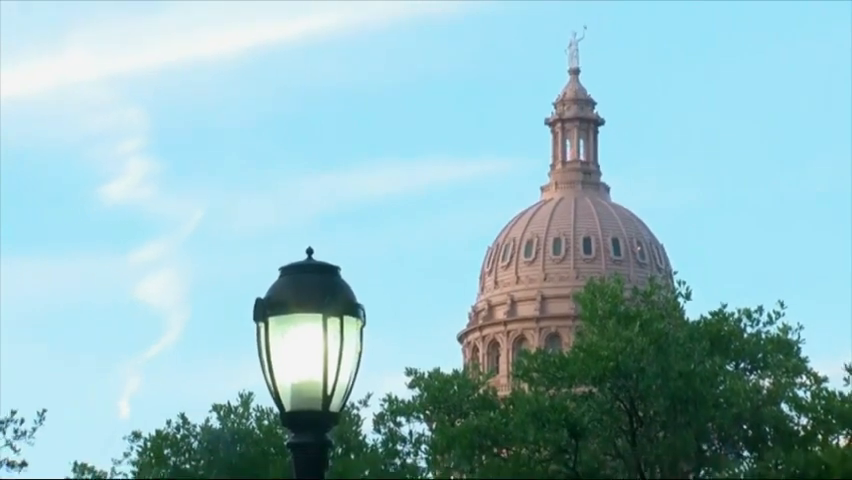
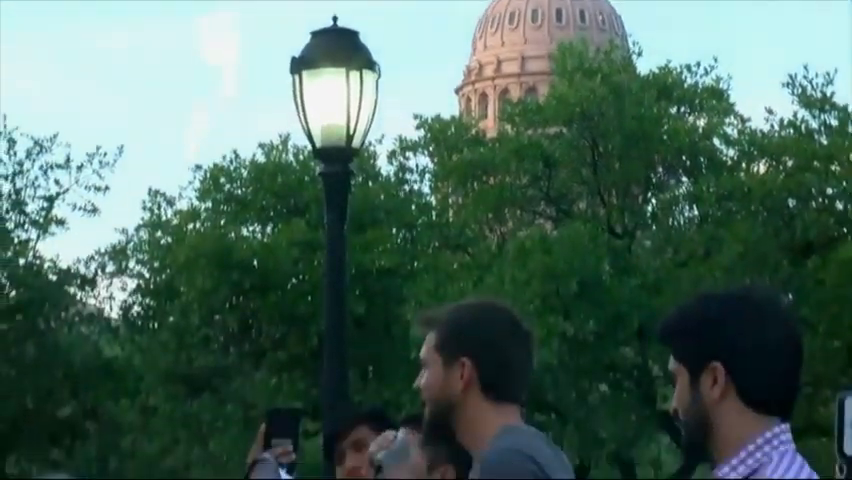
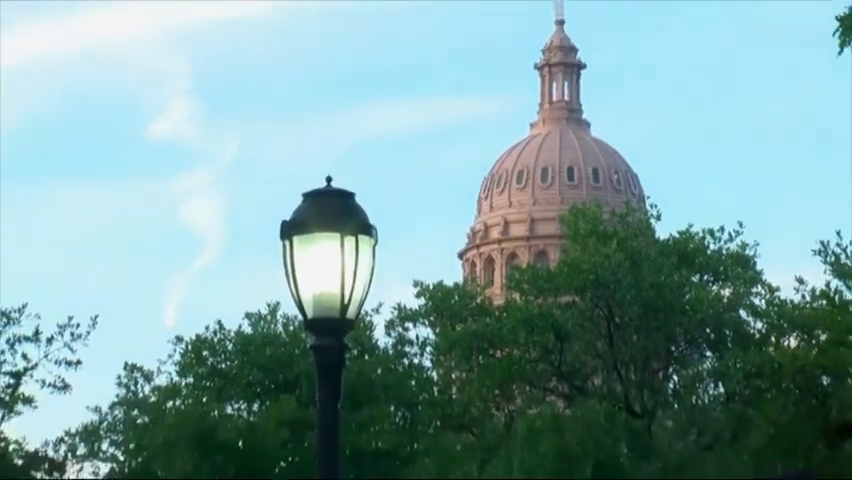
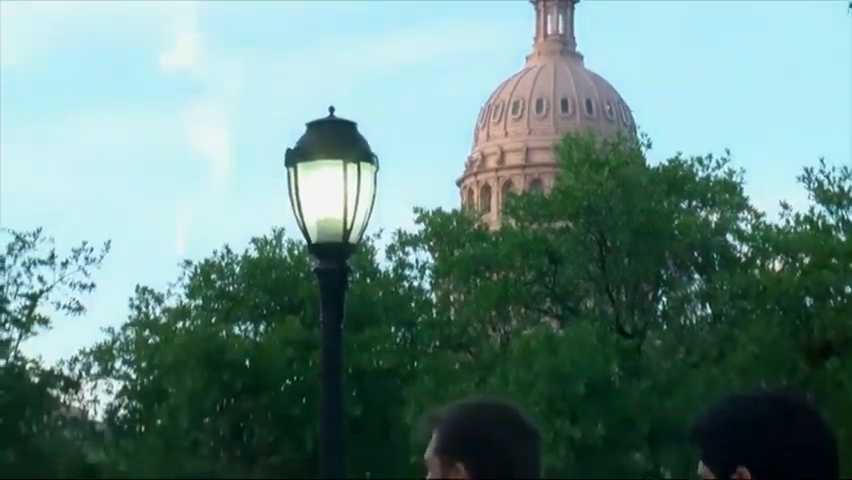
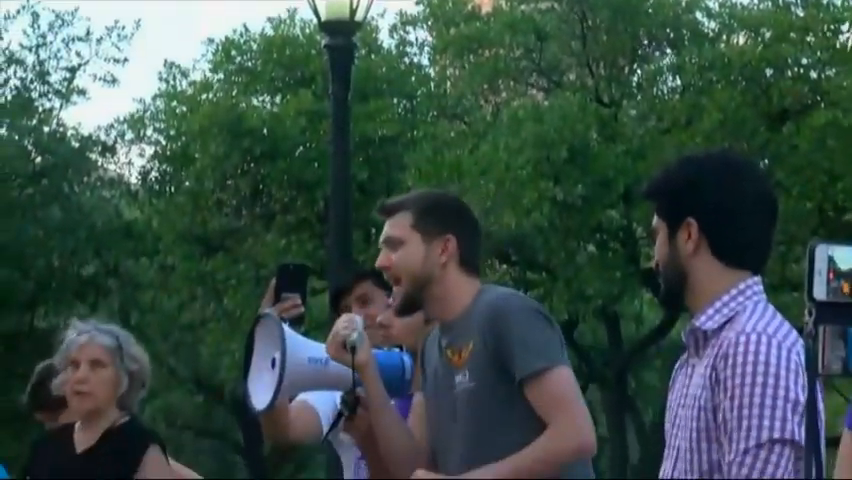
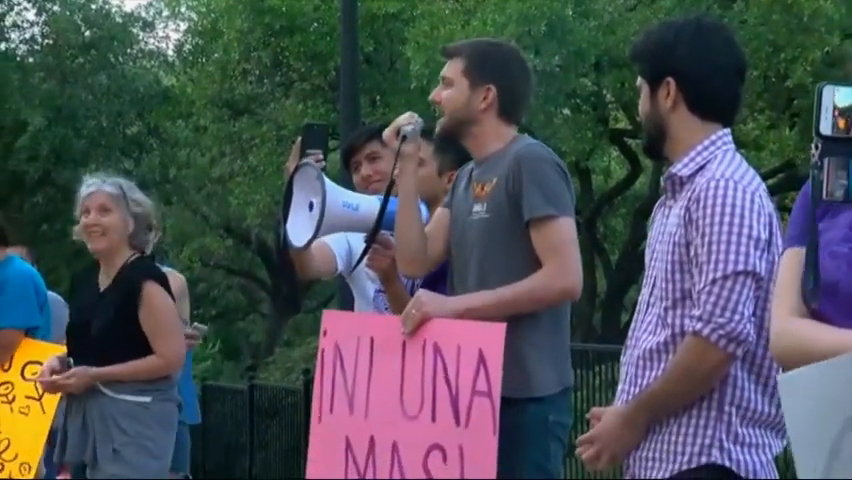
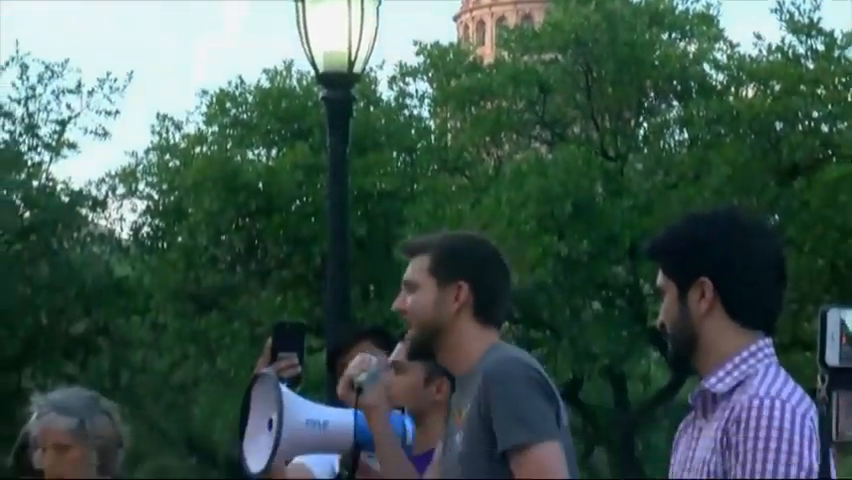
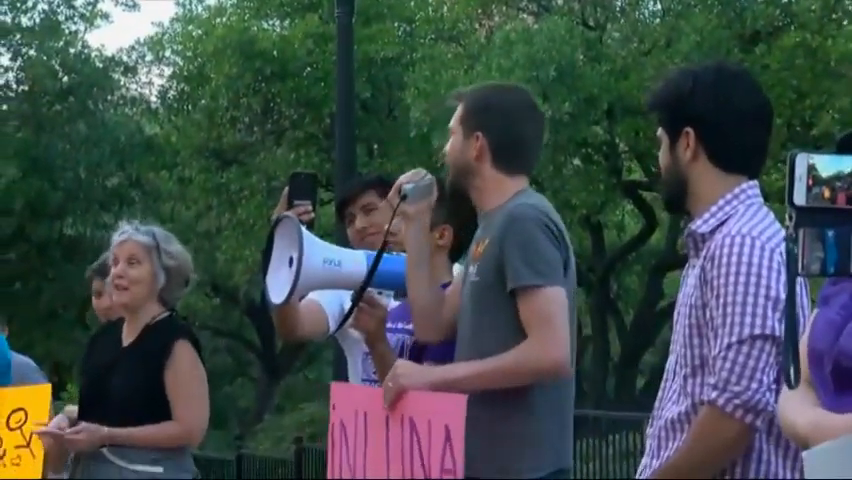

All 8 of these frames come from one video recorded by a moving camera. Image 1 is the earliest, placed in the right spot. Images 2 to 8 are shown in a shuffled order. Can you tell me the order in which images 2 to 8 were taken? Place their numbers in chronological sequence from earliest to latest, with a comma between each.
3, 4, 2, 7, 5, 8, 6
